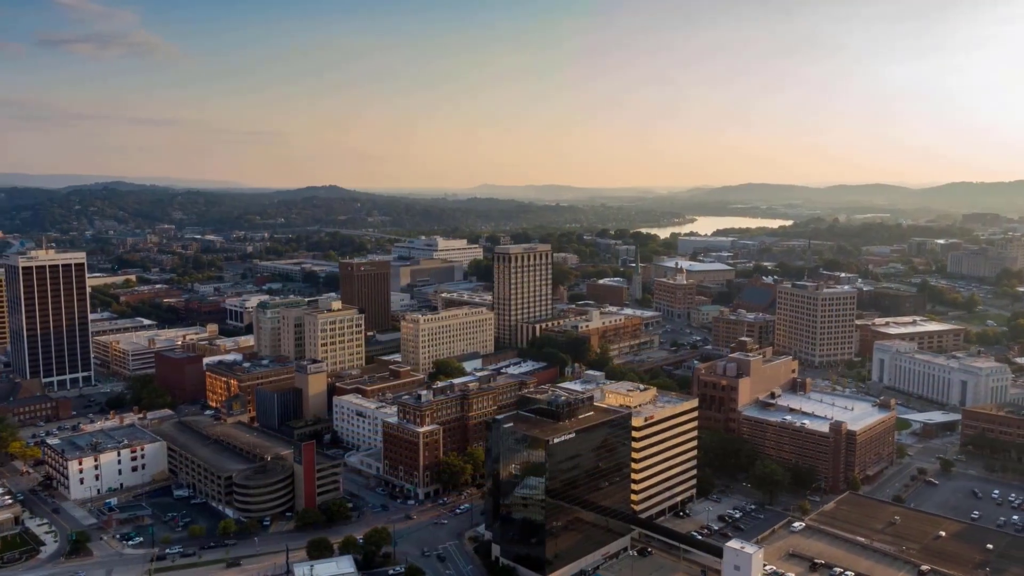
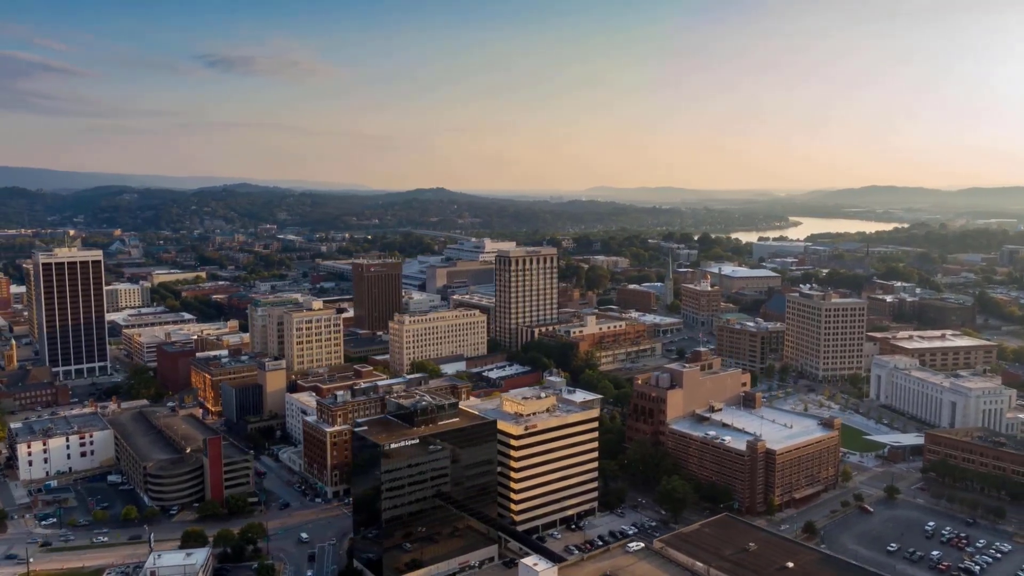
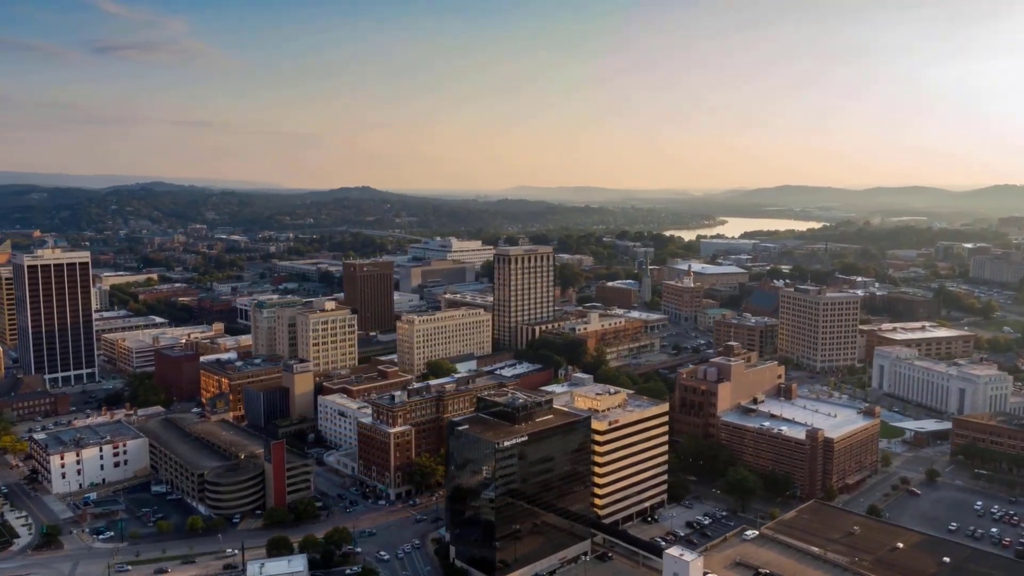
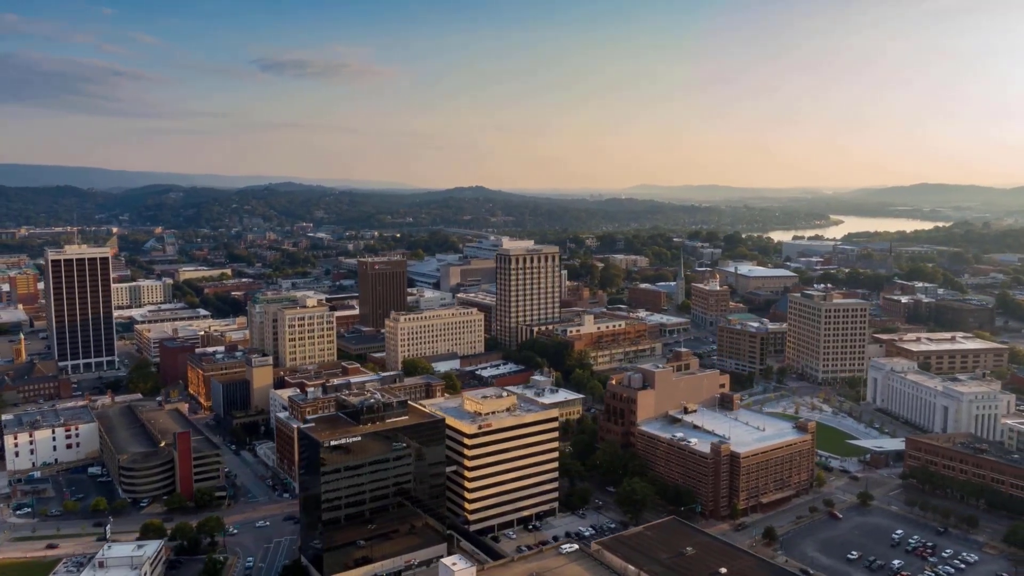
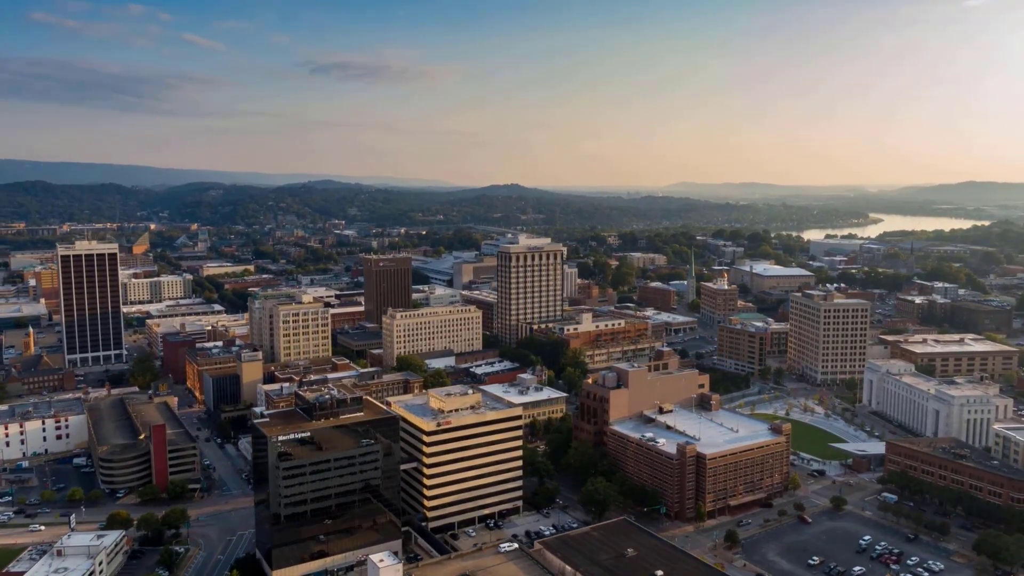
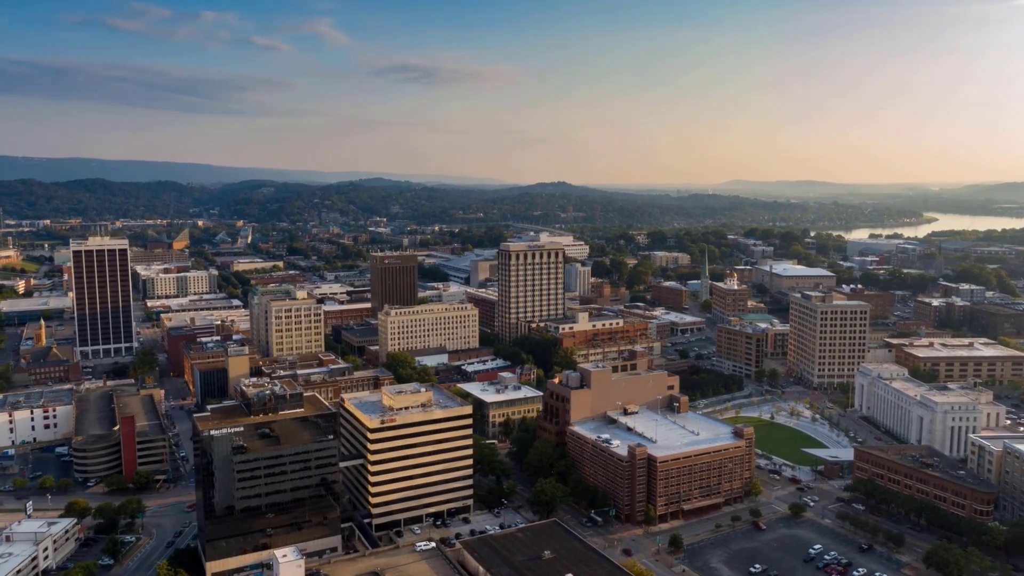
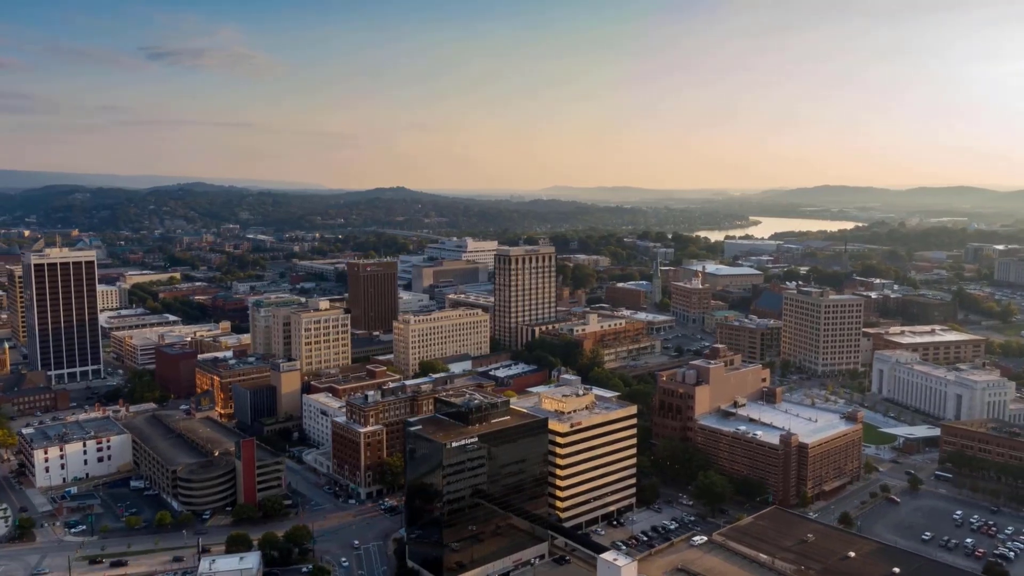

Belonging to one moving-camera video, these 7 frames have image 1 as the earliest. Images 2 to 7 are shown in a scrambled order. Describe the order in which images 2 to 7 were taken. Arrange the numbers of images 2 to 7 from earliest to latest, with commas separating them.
3, 7, 2, 4, 5, 6
